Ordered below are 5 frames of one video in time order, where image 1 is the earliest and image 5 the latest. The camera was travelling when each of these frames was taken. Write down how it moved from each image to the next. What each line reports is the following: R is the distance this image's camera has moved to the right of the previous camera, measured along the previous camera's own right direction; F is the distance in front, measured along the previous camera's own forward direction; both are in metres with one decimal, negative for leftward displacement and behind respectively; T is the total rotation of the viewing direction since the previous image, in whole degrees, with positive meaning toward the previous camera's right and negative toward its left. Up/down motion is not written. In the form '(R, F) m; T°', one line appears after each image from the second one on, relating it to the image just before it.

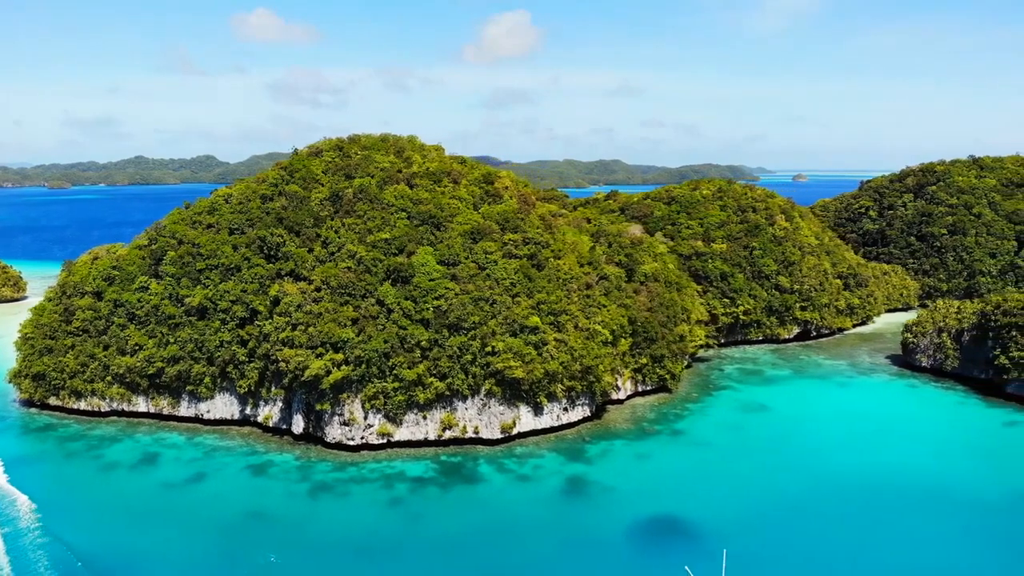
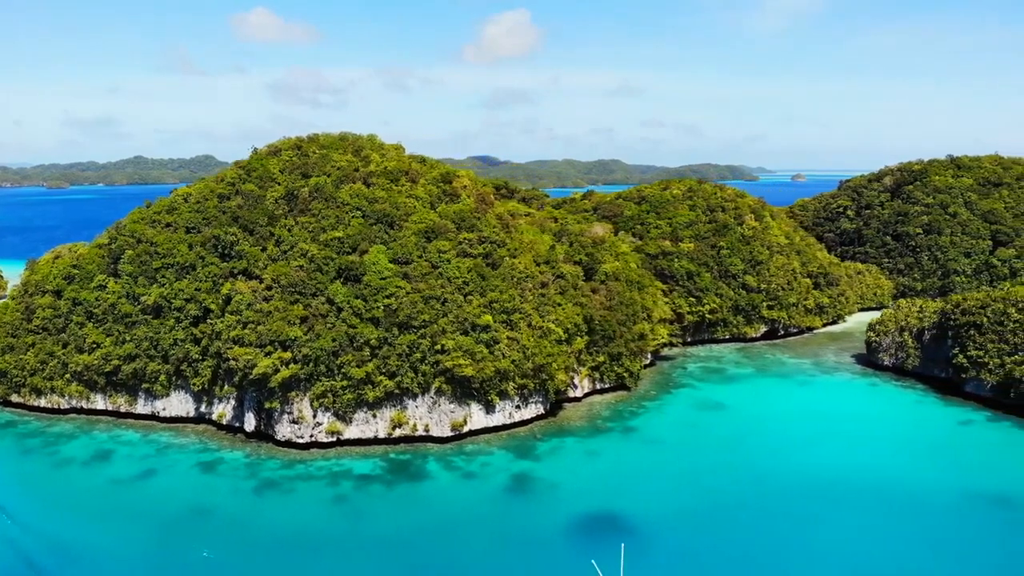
(+2.7, -0.2) m; 0°
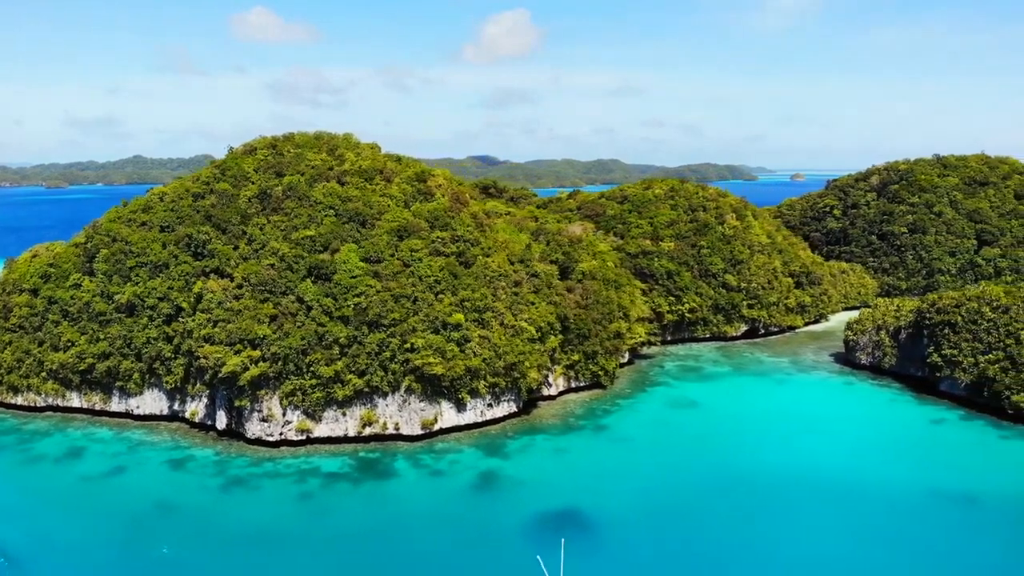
(+1.6, -0.1) m; 0°
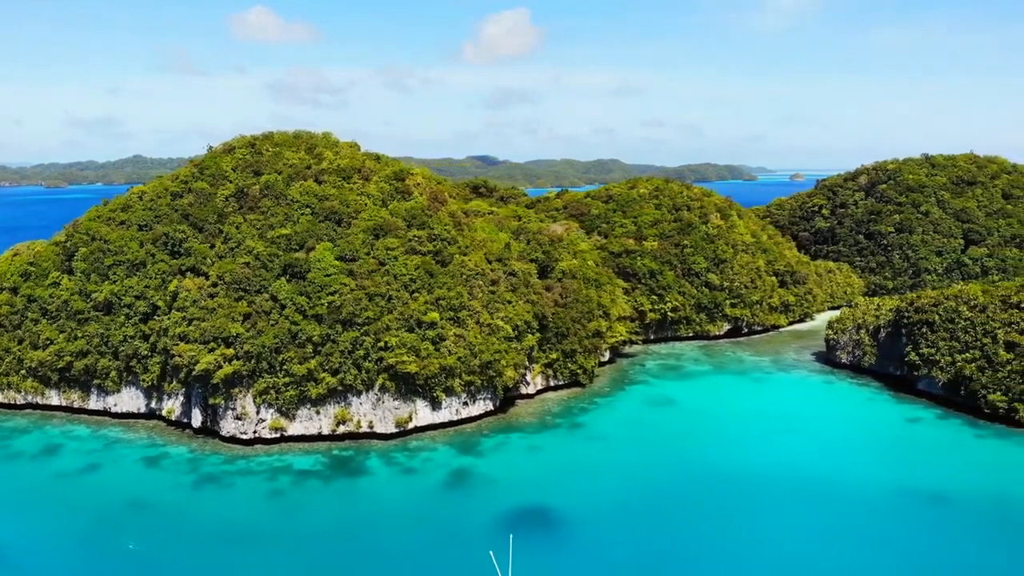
(+1.4, -0.1) m; 0°
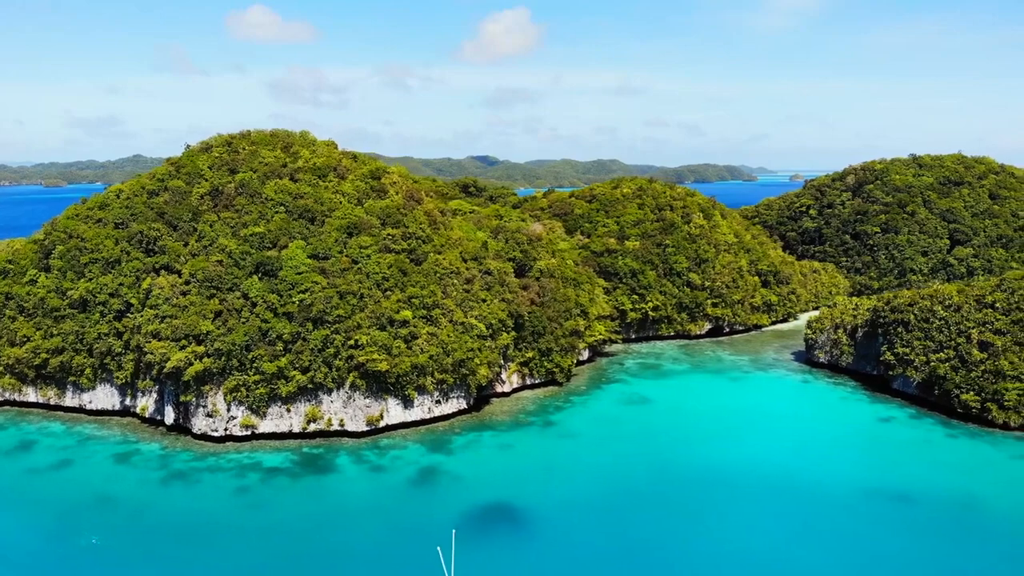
(+1.6, -0.1) m; 0°
